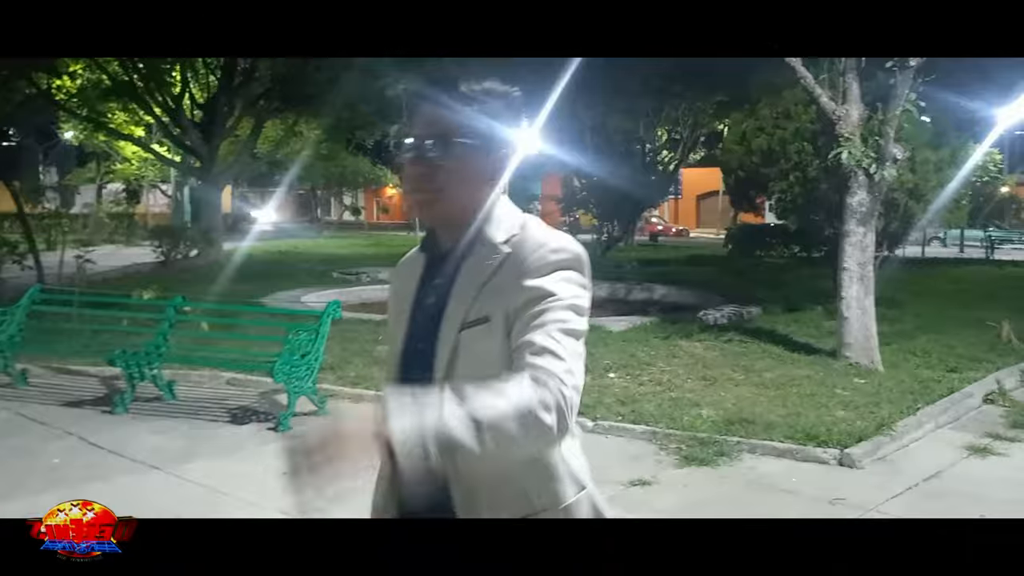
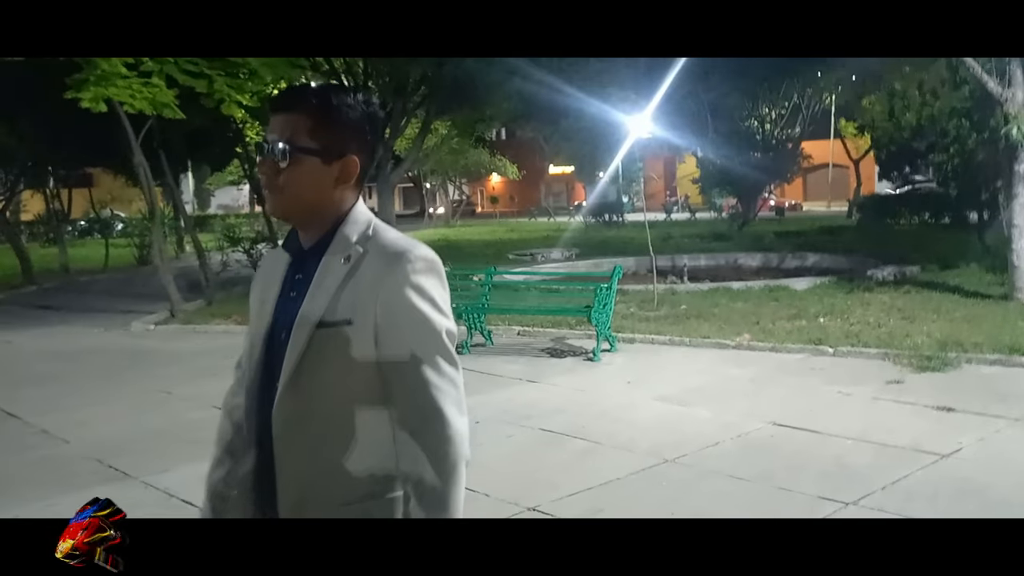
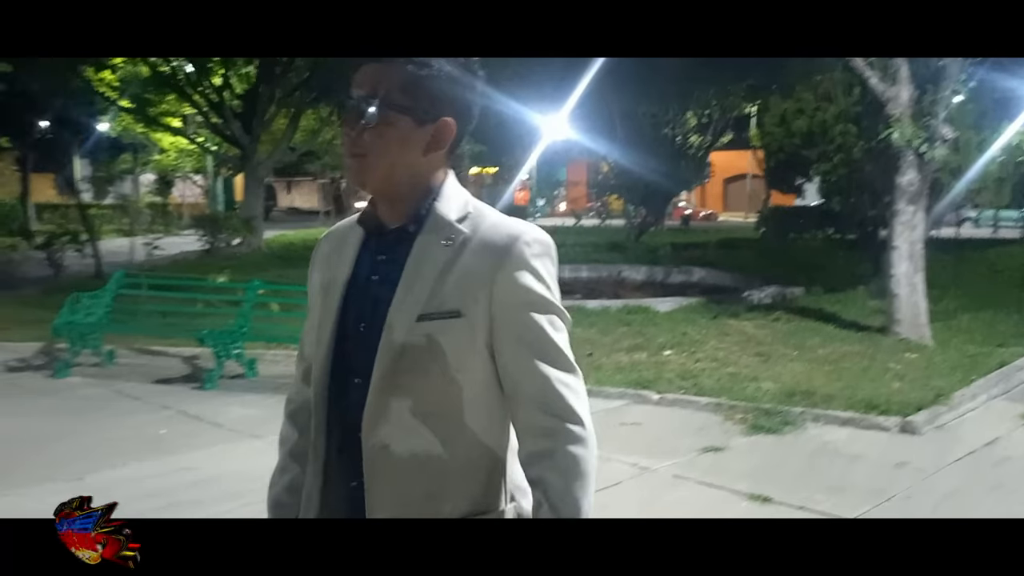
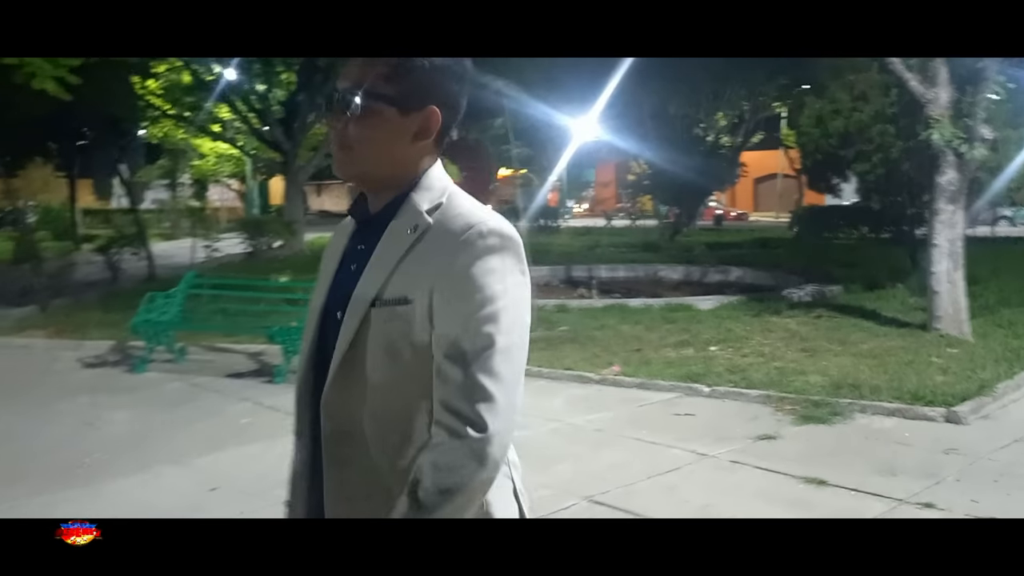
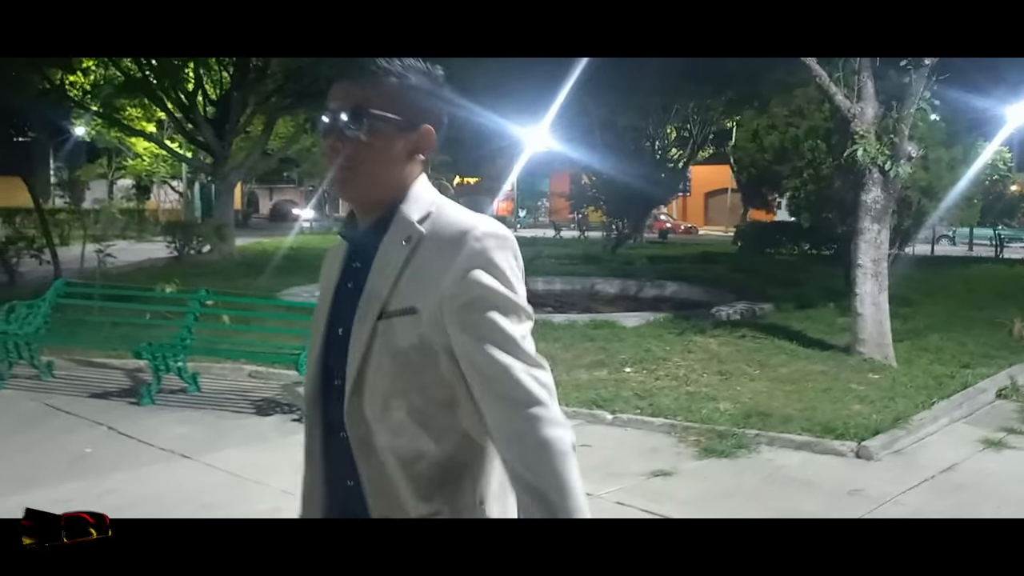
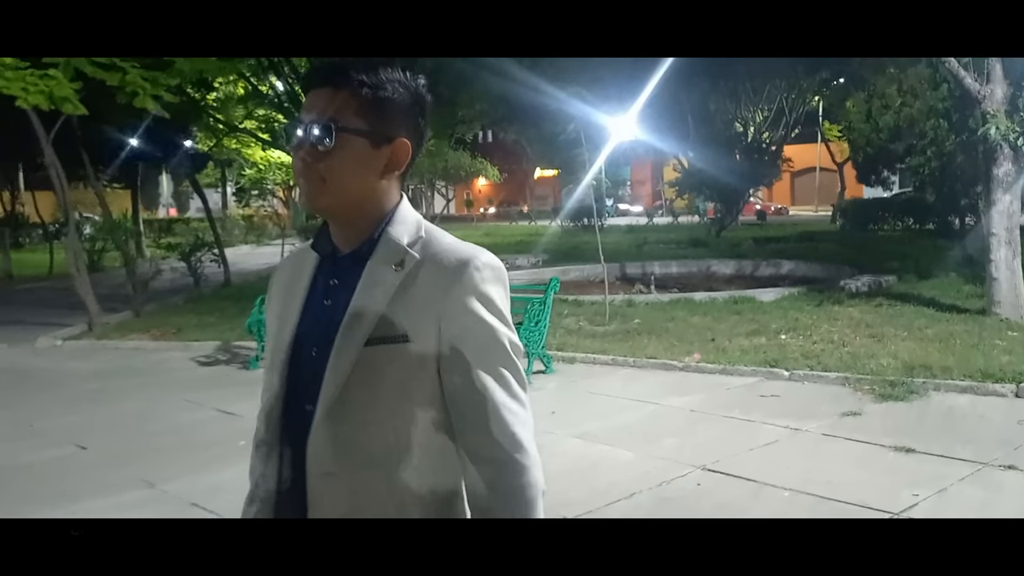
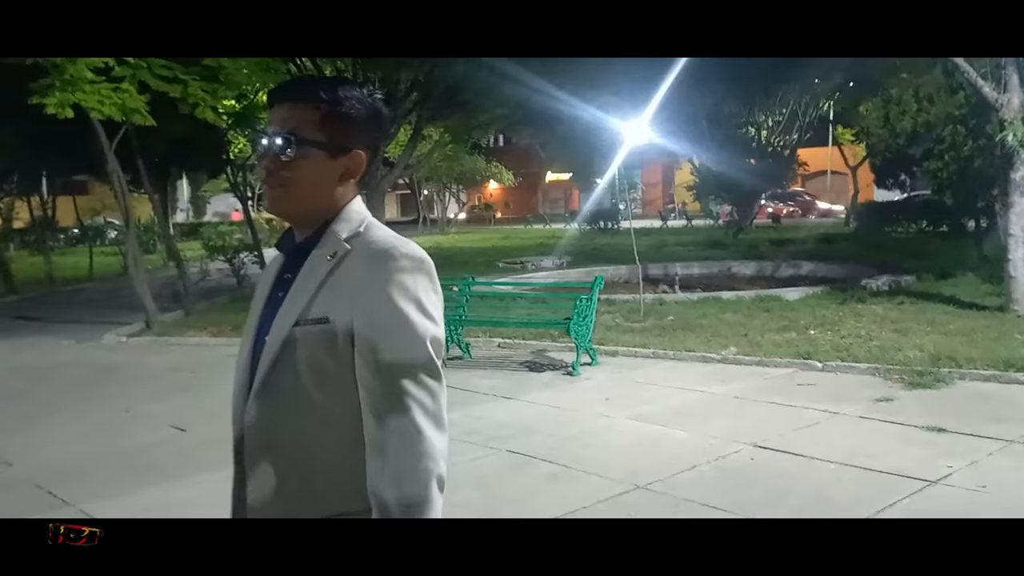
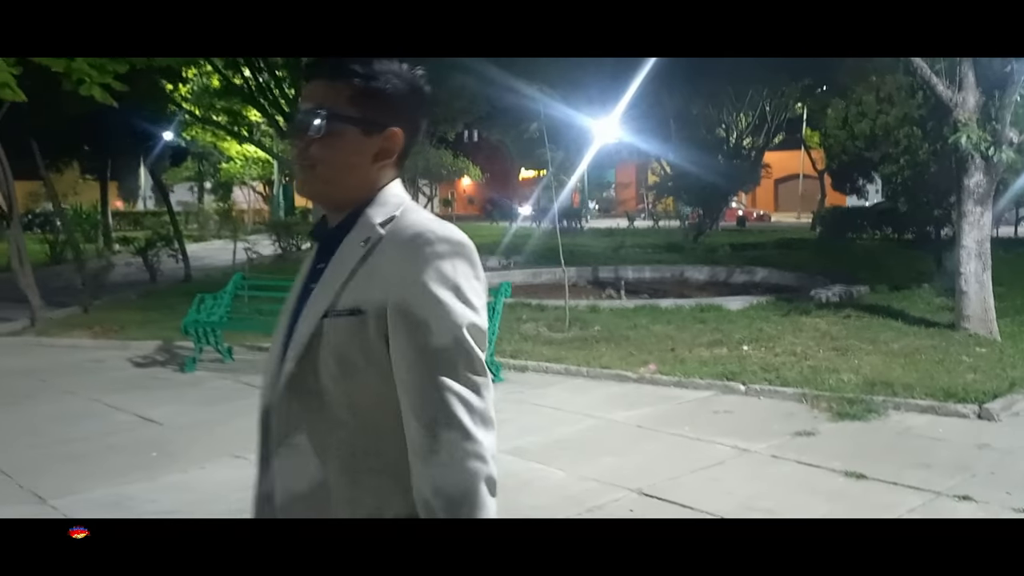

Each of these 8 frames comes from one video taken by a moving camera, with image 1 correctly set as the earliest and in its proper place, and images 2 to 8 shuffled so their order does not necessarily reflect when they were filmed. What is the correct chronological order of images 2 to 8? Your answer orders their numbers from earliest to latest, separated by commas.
5, 3, 4, 8, 6, 7, 2
